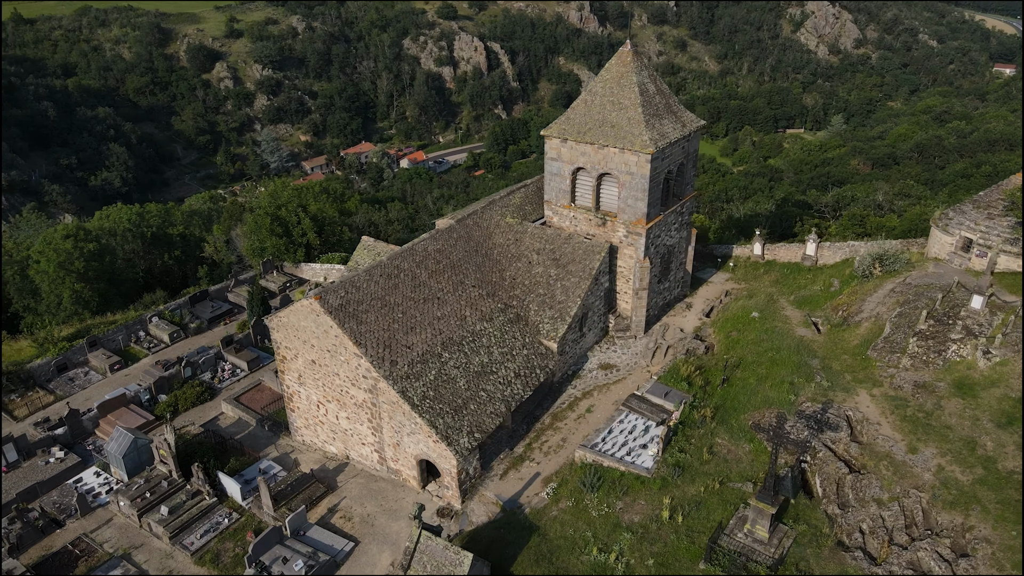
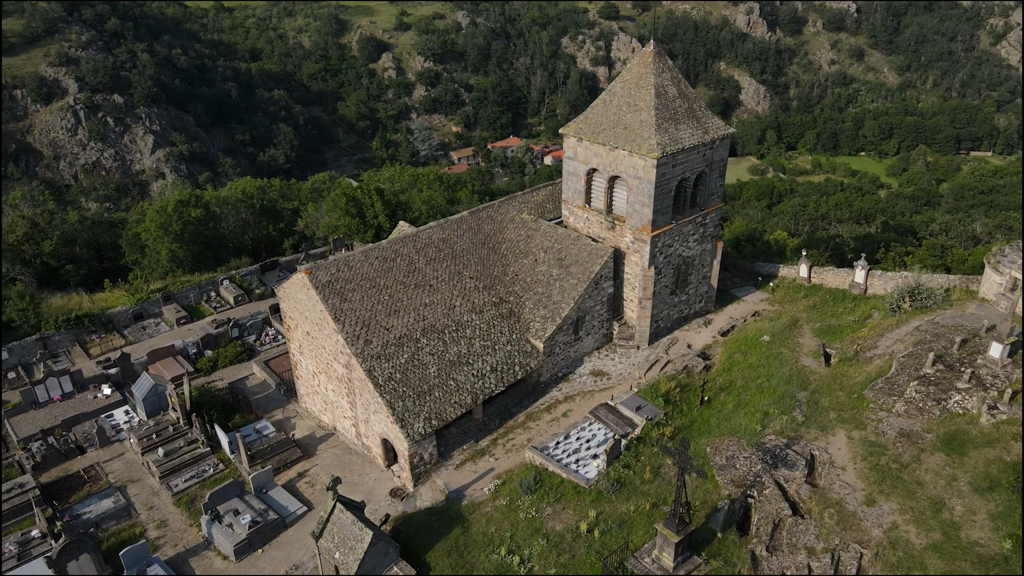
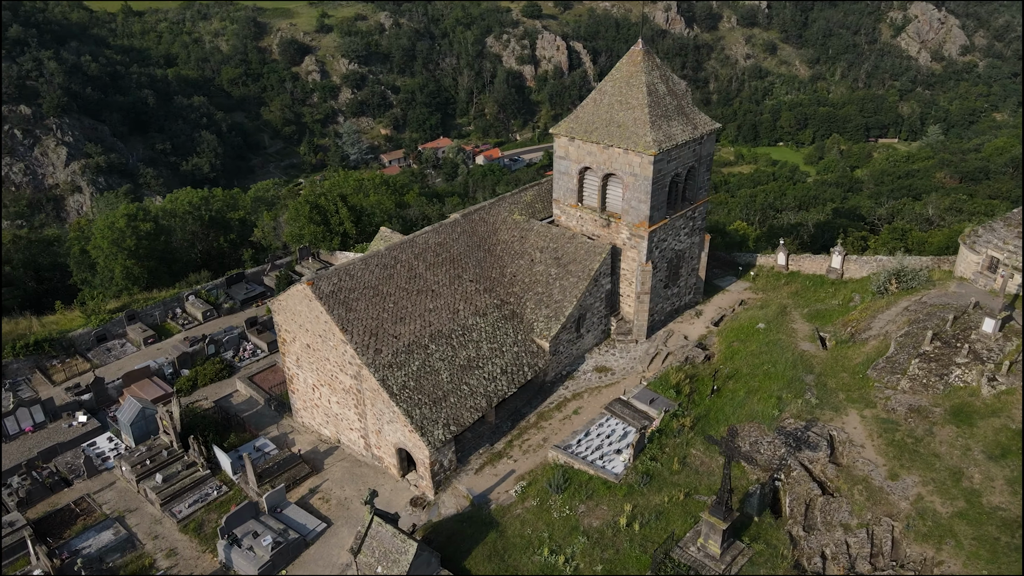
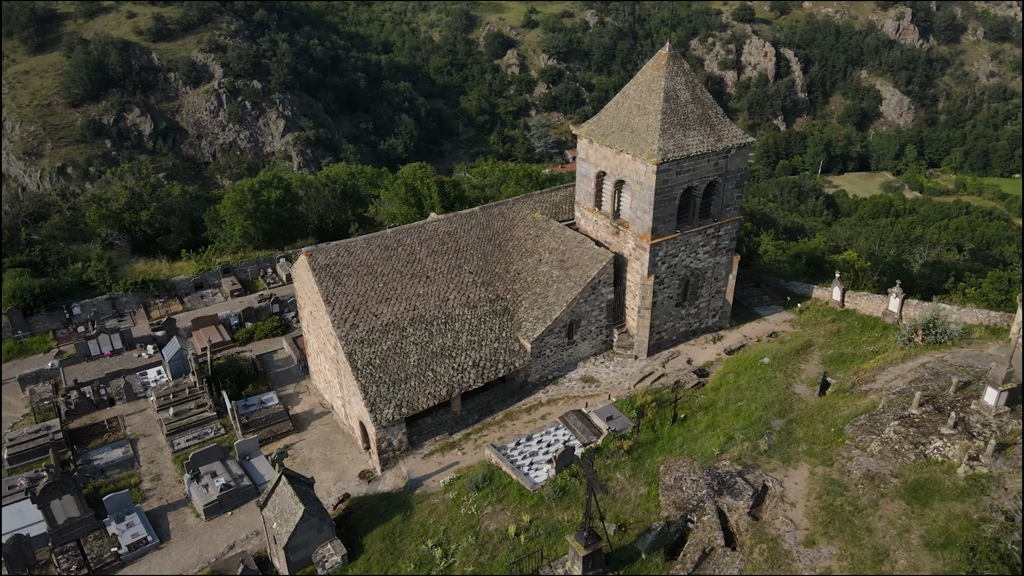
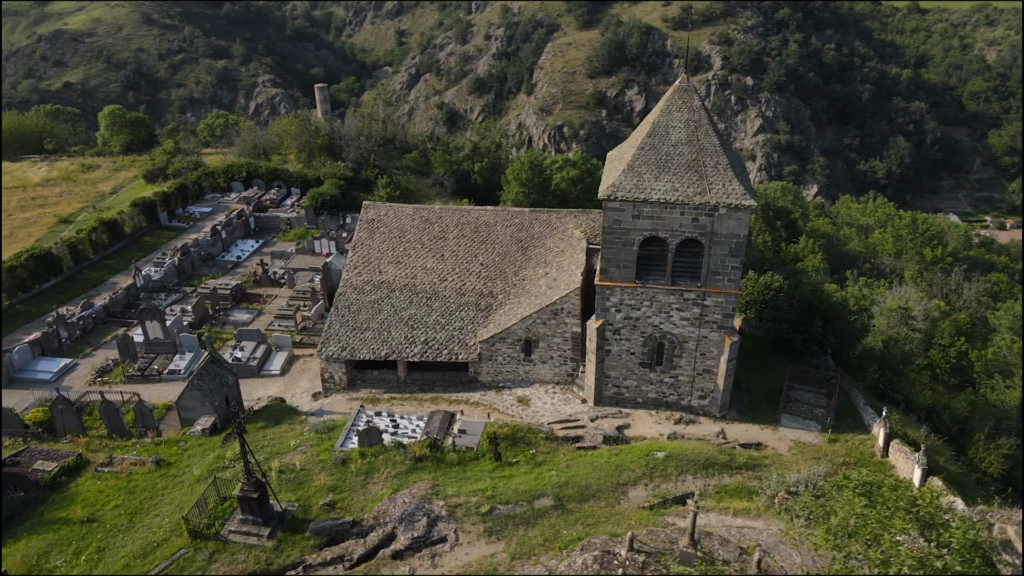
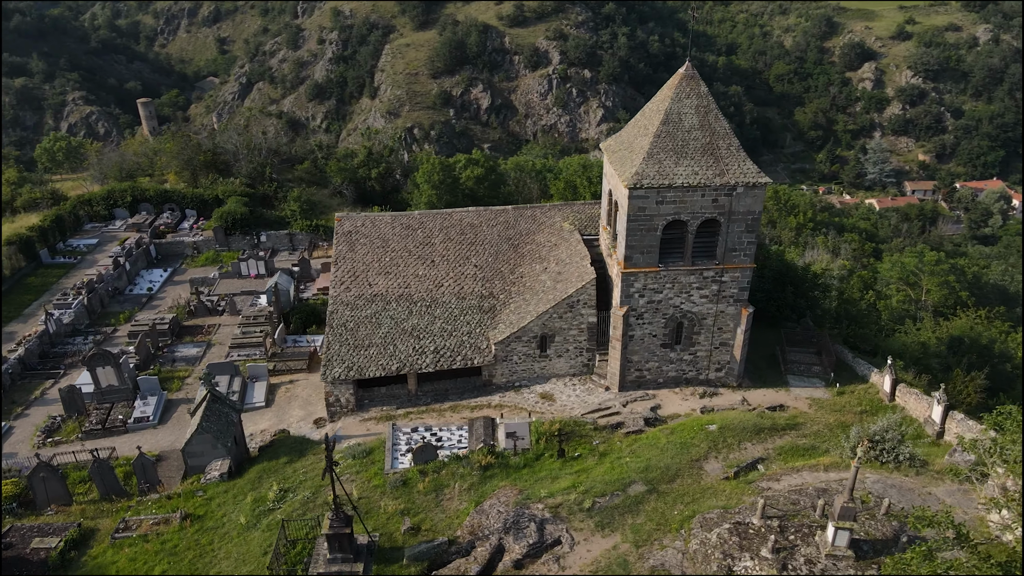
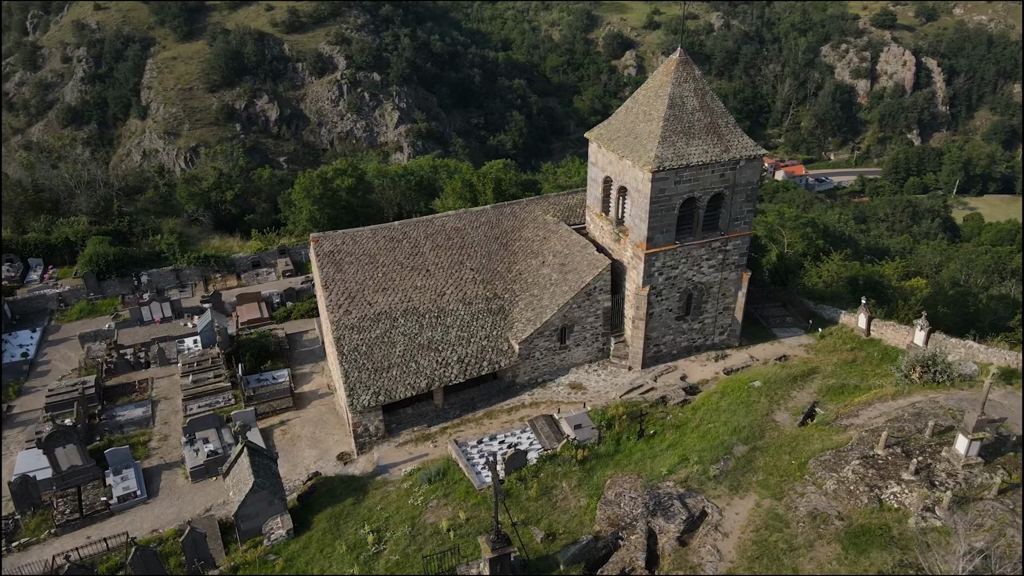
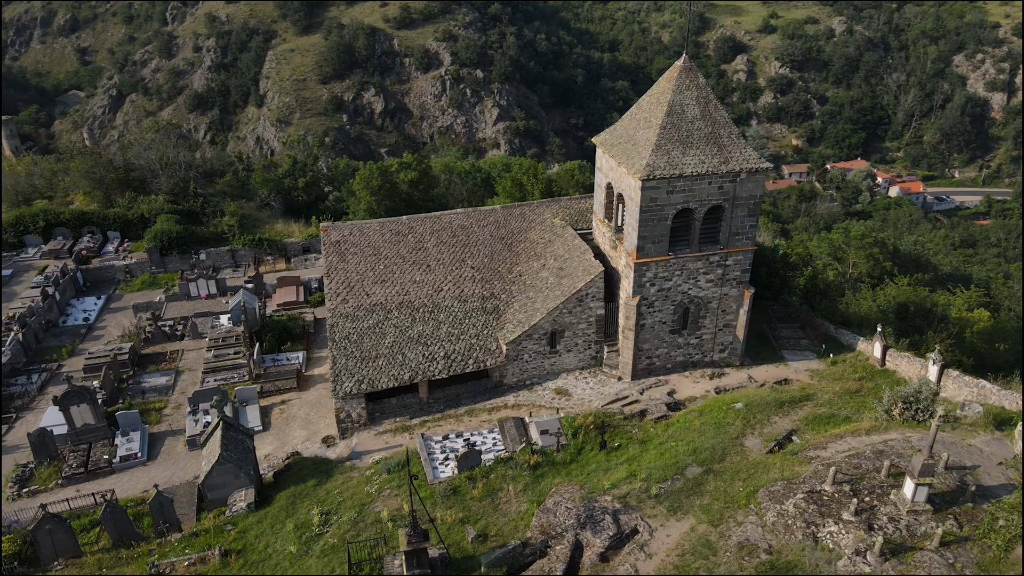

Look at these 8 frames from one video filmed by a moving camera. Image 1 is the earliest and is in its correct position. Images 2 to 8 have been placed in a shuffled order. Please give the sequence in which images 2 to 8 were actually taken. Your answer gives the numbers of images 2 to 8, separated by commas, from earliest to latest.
3, 2, 4, 7, 8, 6, 5
